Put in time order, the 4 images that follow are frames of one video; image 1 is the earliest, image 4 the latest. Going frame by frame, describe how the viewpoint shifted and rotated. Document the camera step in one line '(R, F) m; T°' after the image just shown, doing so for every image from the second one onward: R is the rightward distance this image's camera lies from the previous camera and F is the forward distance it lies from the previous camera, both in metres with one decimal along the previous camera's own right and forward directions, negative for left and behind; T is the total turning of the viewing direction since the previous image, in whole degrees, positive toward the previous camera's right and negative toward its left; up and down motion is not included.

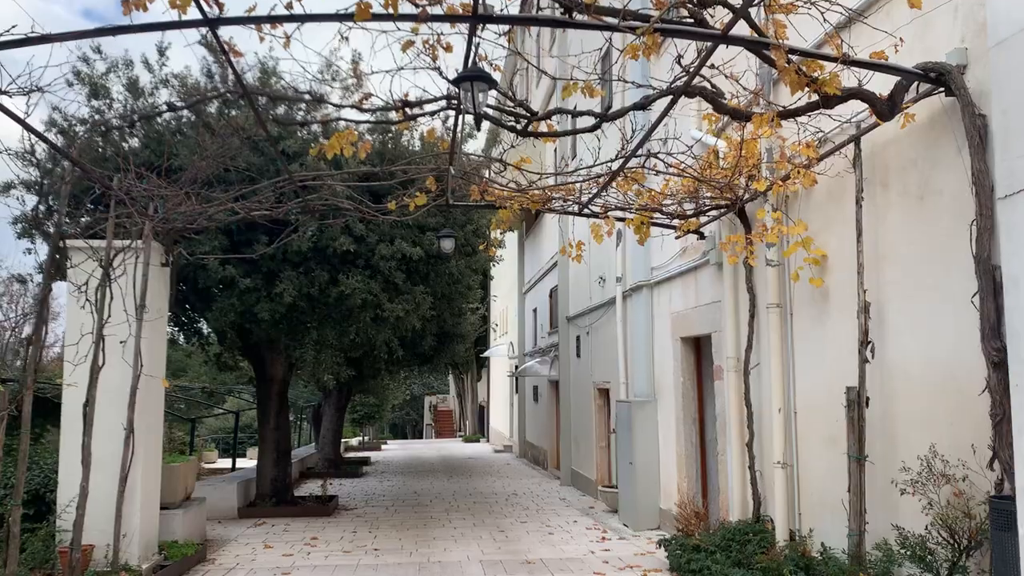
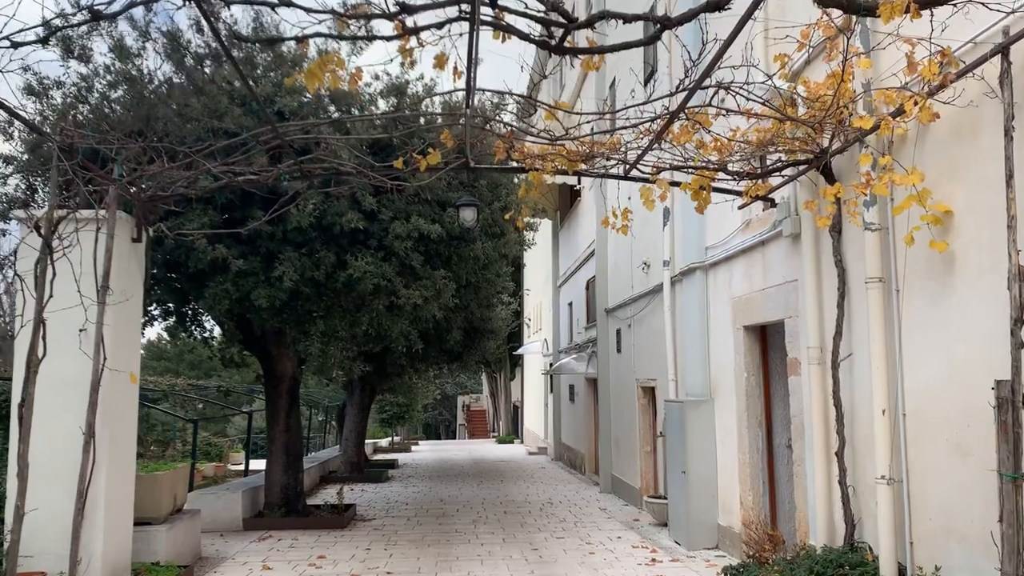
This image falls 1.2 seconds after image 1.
(0.0, +1.2) m; -2°
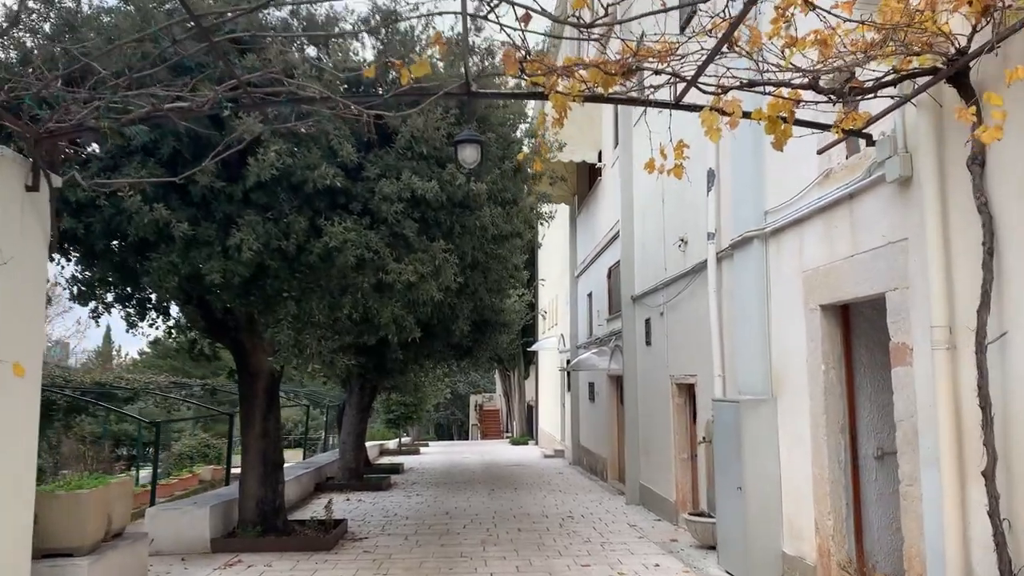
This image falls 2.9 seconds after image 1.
(0.0, +1.5) m; -1°
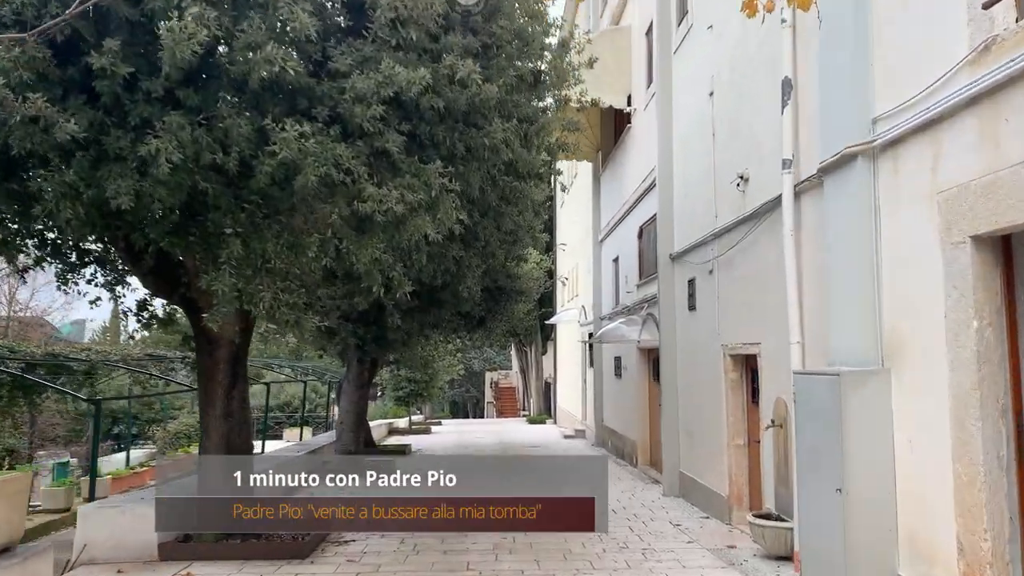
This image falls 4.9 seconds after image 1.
(0.0, +1.7) m; -1°
